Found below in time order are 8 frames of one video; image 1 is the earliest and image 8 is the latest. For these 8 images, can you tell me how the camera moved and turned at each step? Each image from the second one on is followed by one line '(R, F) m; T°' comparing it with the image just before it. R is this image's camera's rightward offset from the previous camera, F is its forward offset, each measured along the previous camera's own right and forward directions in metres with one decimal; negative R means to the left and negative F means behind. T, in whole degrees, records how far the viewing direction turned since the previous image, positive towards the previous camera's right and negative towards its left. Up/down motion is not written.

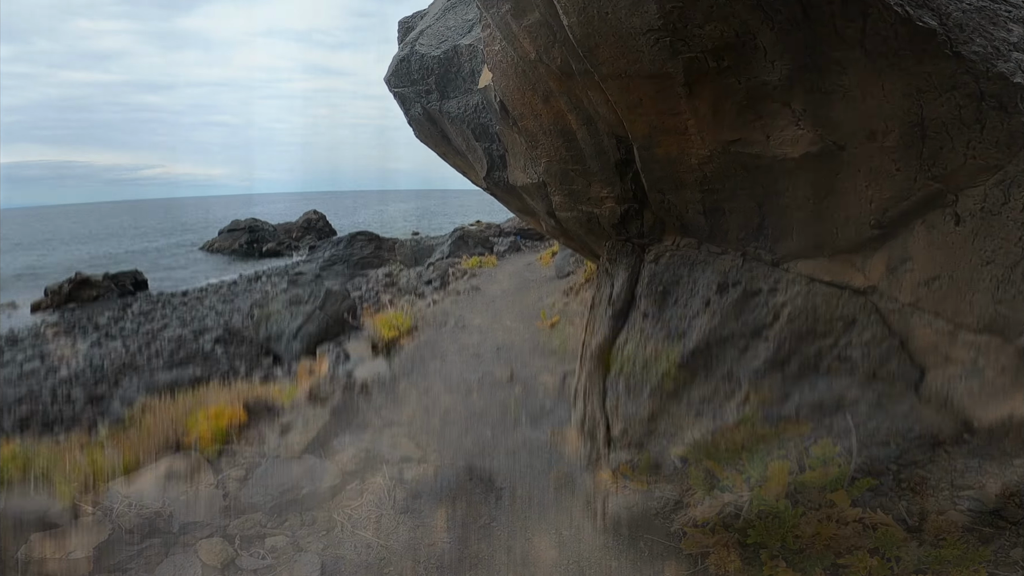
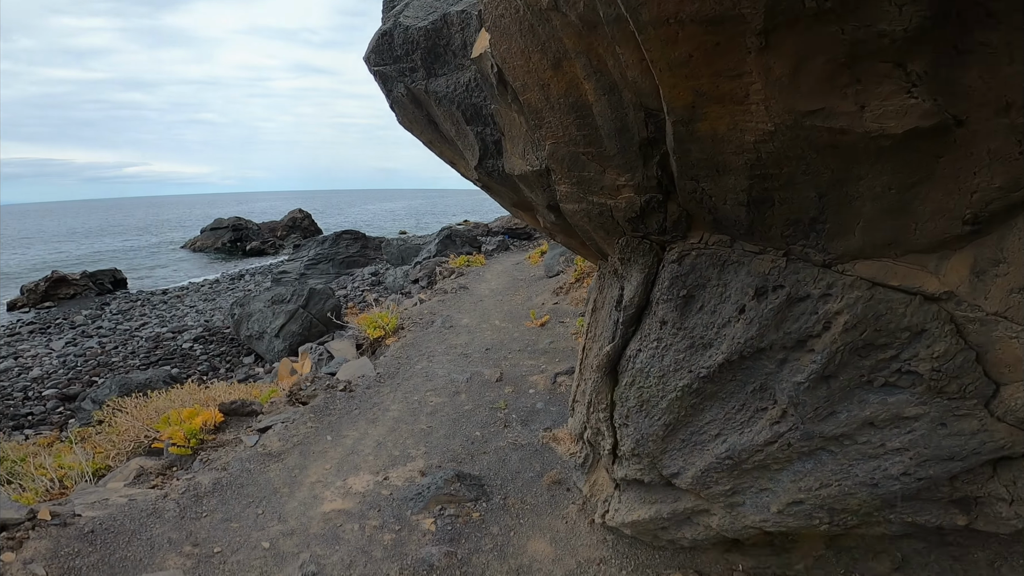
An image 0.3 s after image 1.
(-0.1, +0.4) m; +1°
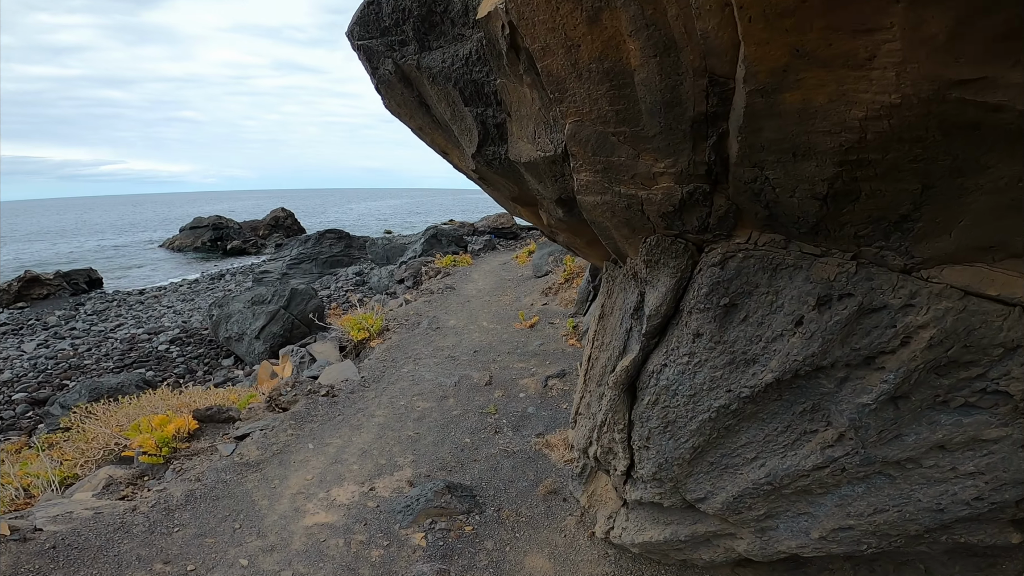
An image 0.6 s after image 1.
(-0.1, +0.4) m; +2°
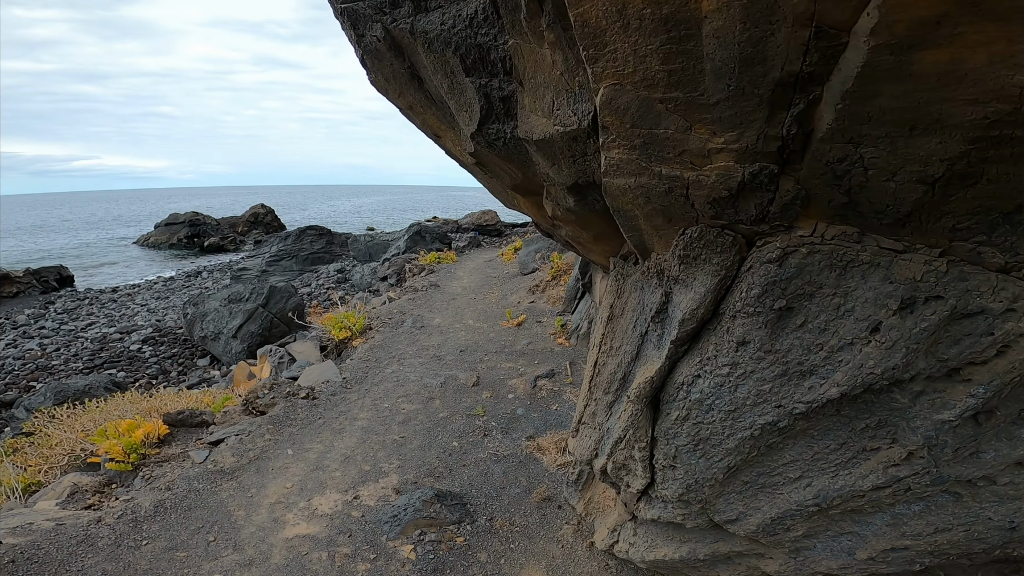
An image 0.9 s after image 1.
(-0.1, +0.4) m; +2°
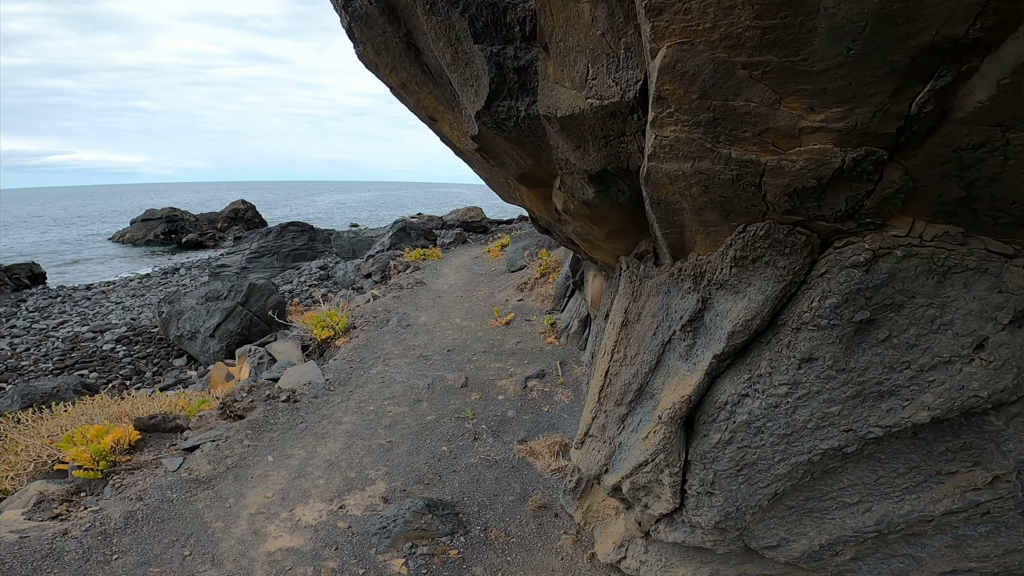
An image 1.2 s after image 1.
(-0.1, +0.4) m; +2°
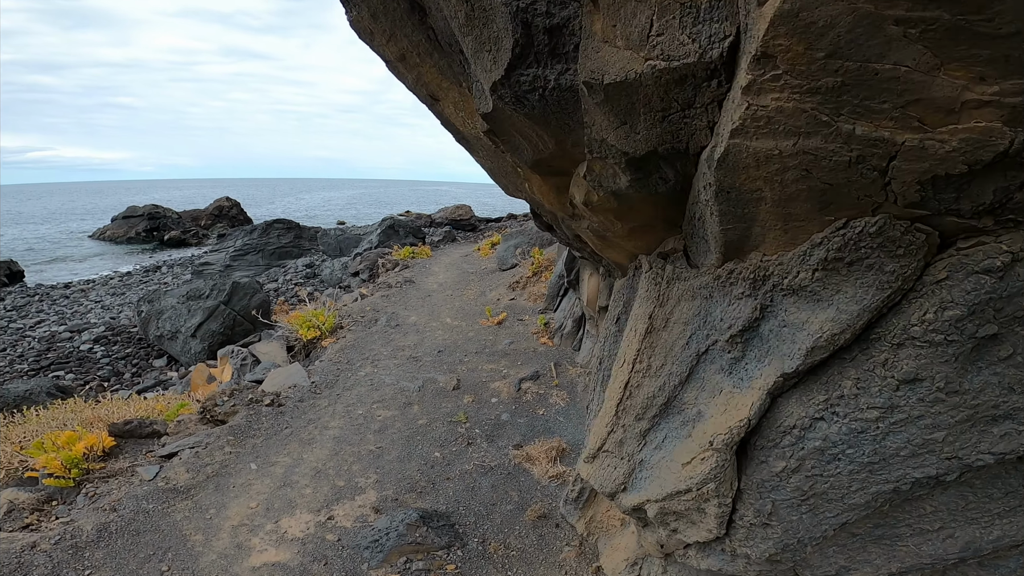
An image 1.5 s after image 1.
(-0.2, +0.4) m; +1°
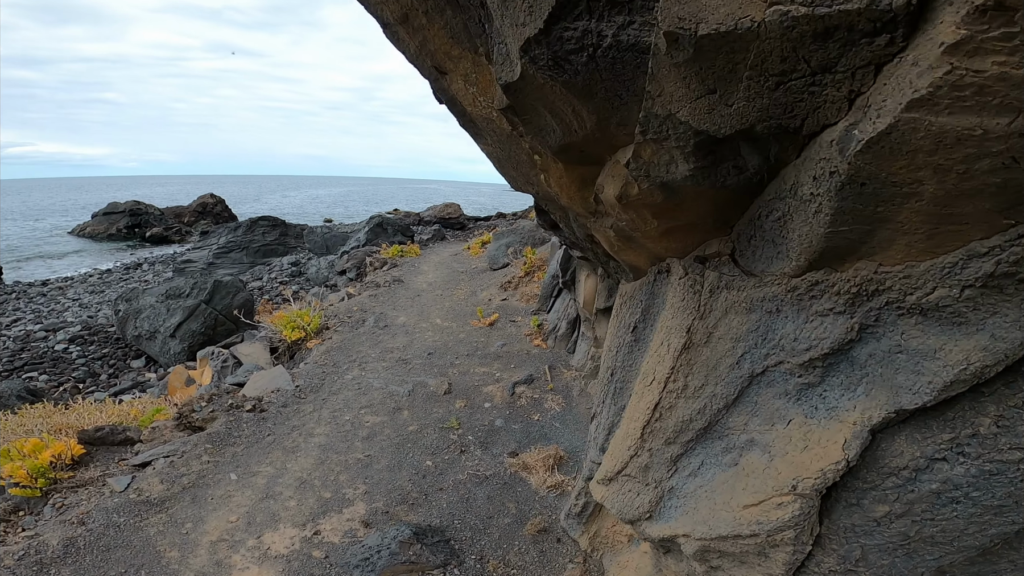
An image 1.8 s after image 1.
(-0.2, +0.4) m; +1°
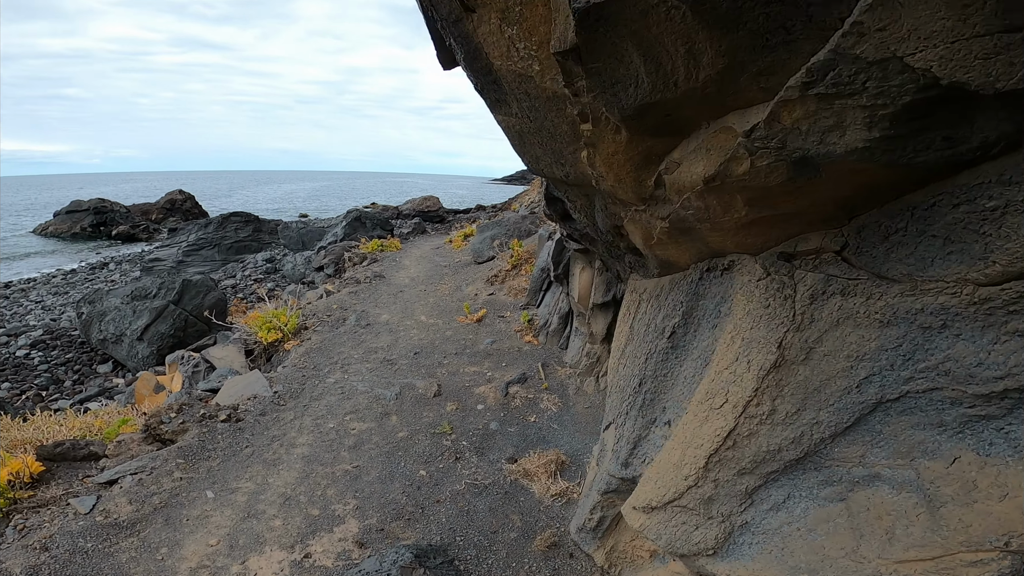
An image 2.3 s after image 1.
(-0.3, +0.5) m; +2°
